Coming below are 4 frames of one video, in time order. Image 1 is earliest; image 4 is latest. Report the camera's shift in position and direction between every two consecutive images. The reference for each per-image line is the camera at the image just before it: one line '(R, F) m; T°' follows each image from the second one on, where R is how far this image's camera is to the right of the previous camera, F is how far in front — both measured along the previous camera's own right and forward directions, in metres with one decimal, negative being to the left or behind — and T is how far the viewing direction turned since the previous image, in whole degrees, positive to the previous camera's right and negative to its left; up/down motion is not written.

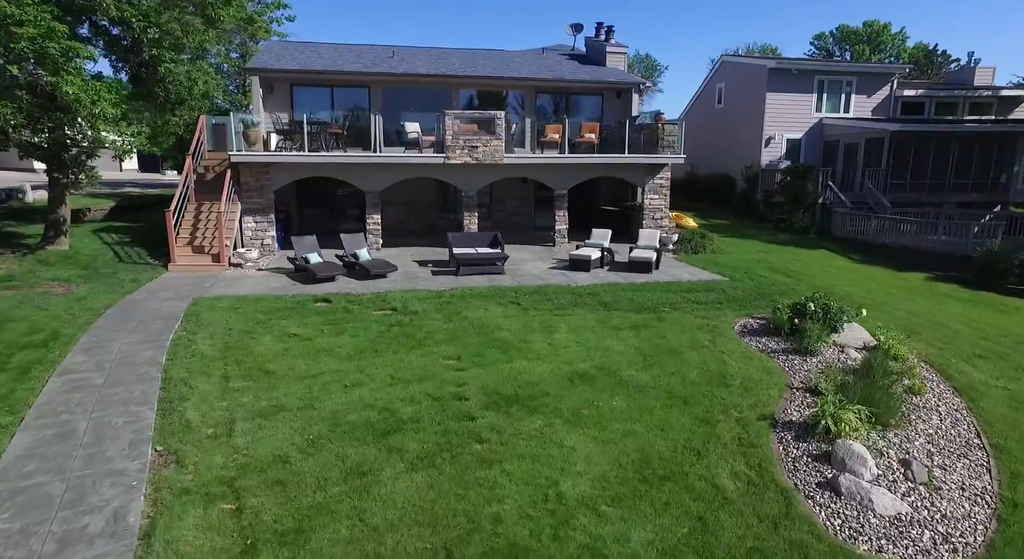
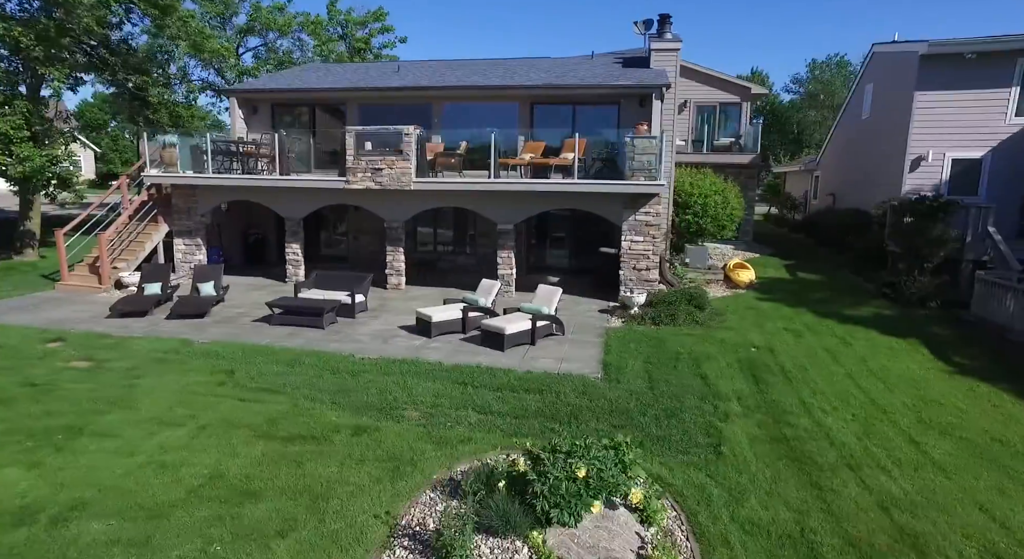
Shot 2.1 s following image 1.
(+7.8, +5.5) m; -23°
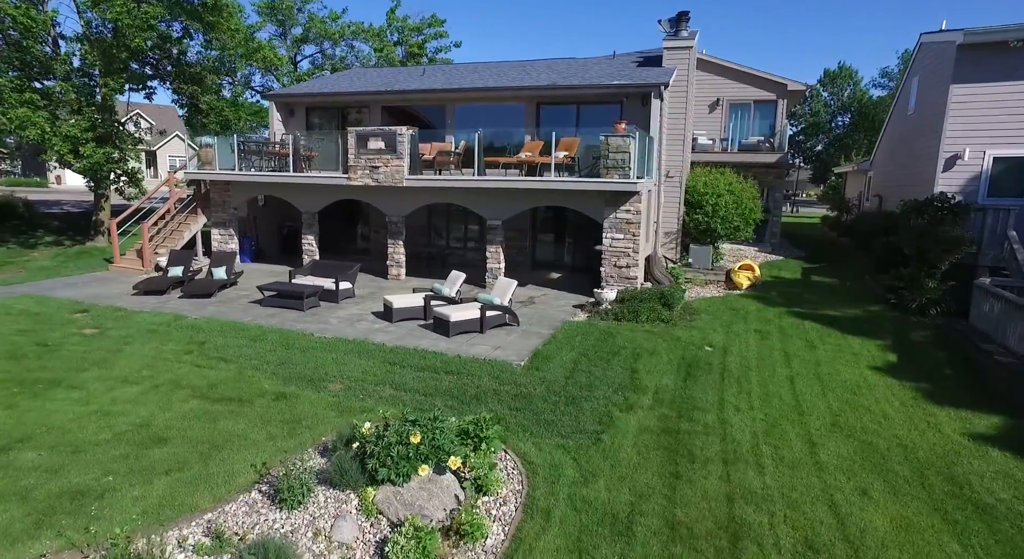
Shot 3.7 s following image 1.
(+2.6, -0.4) m; -8°
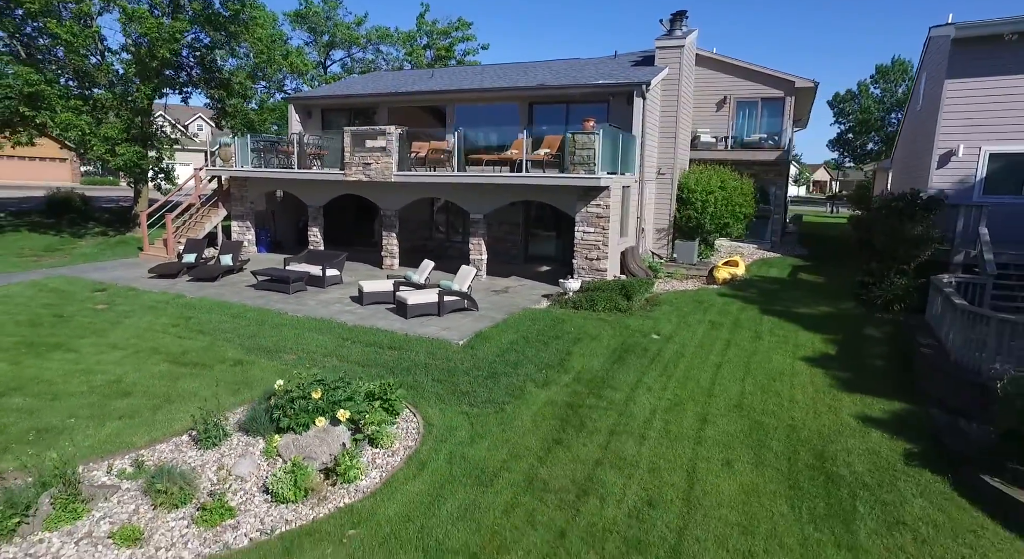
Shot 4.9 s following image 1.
(+2.0, -0.7) m; -5°
